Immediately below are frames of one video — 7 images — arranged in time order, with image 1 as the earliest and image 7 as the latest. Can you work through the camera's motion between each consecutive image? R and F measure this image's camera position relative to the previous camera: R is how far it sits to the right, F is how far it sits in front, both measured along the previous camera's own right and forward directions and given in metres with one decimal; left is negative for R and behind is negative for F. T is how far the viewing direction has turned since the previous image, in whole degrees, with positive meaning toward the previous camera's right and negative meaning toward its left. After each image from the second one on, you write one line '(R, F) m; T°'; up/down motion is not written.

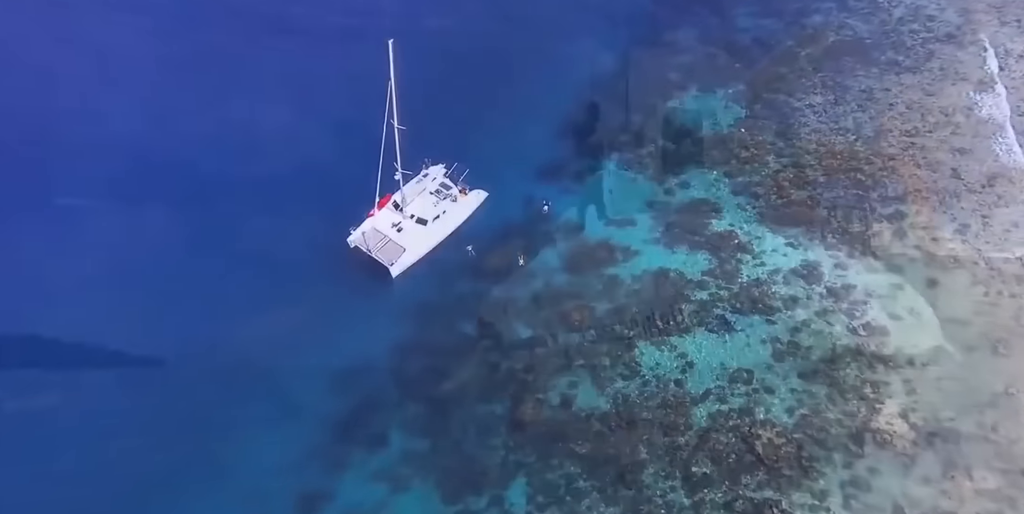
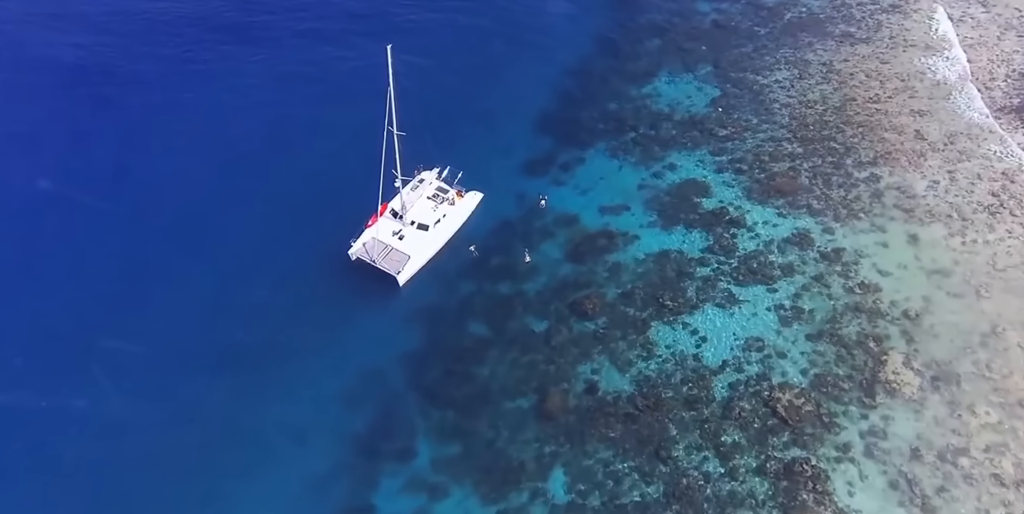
(-3.3, -0.3) m; +5°
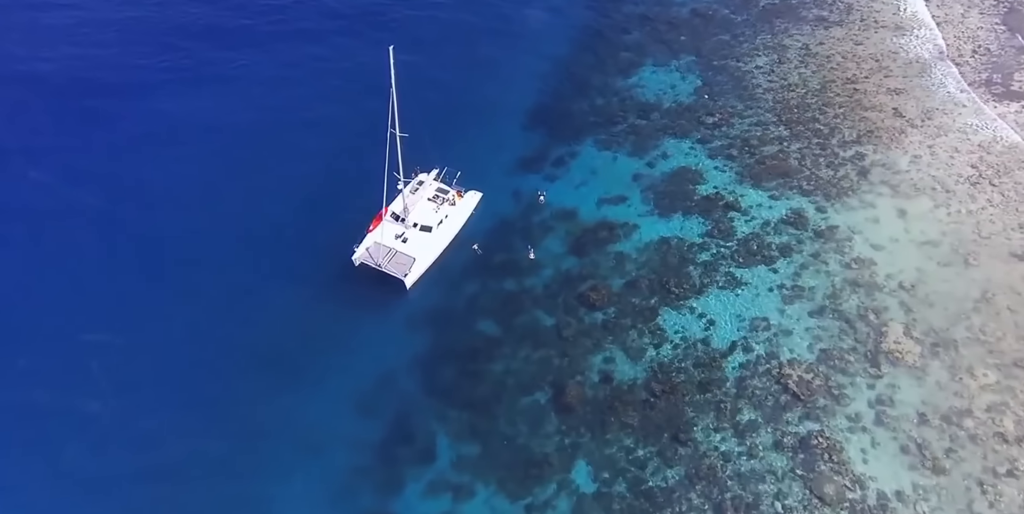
(-2.1, -0.2) m; +3°
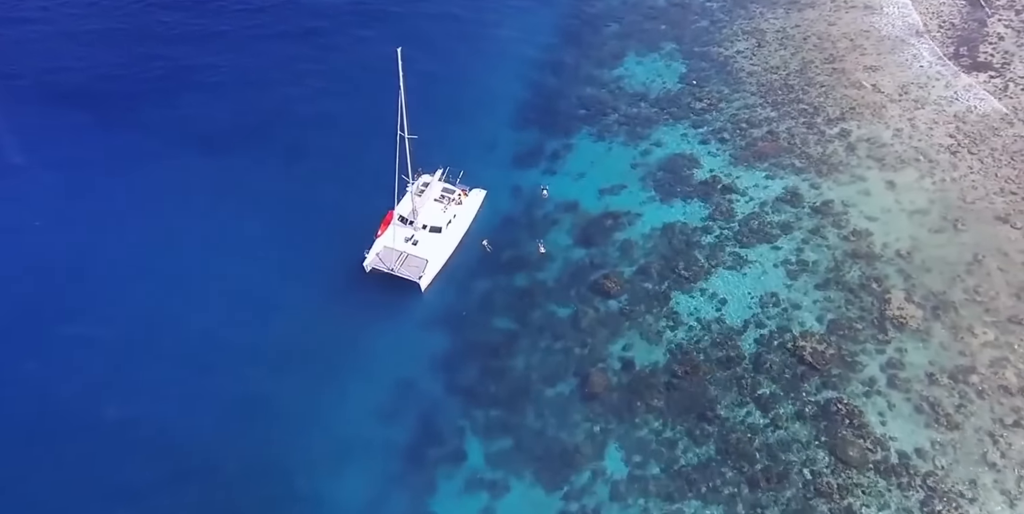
(-2.8, -0.2) m; +4°
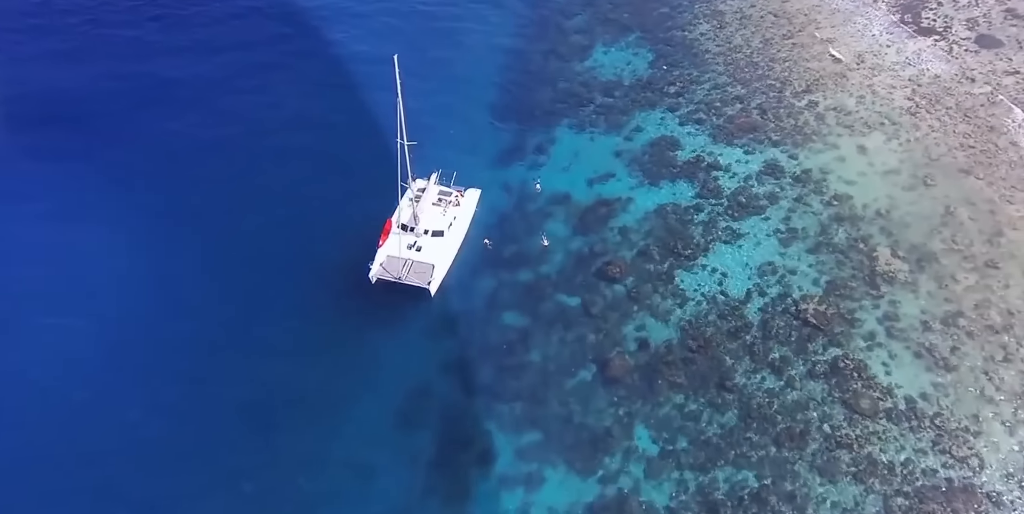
(-3.2, -0.2) m; +5°
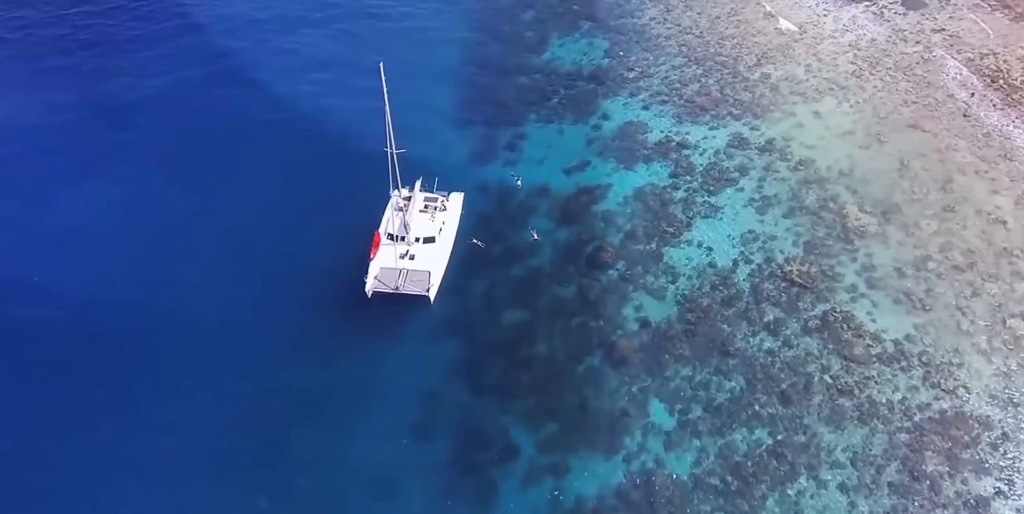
(-3.0, -0.3) m; +5°
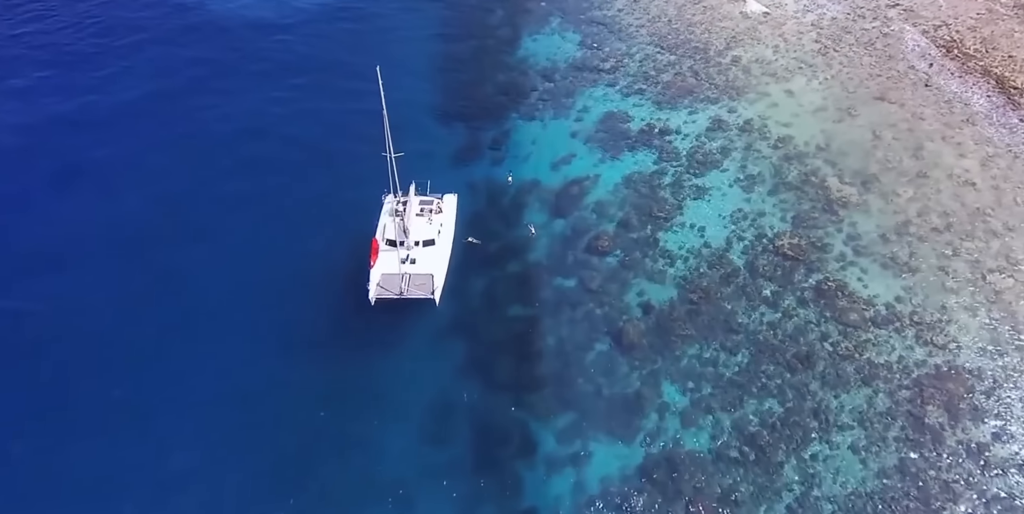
(-2.3, -0.2) m; +4°
